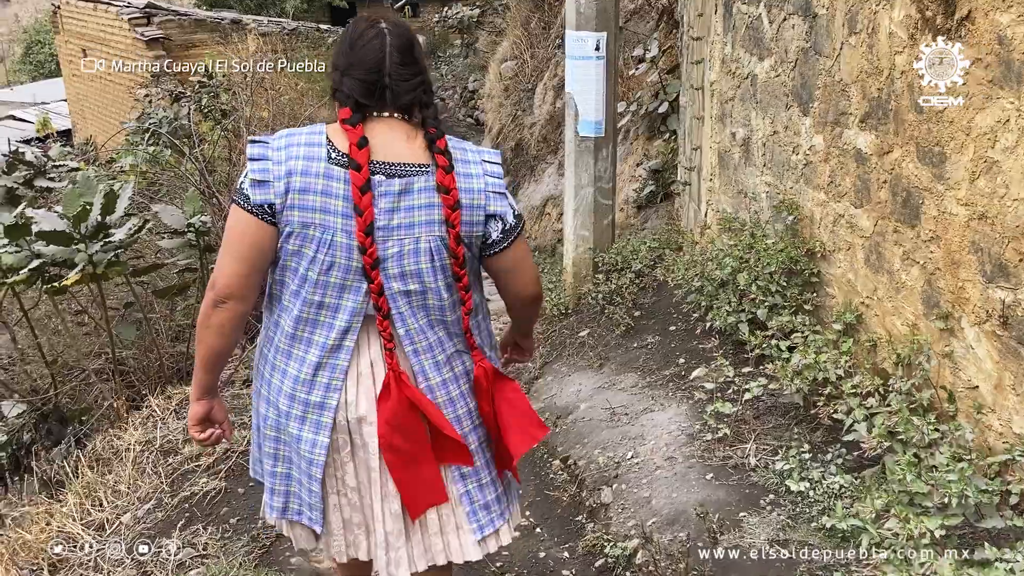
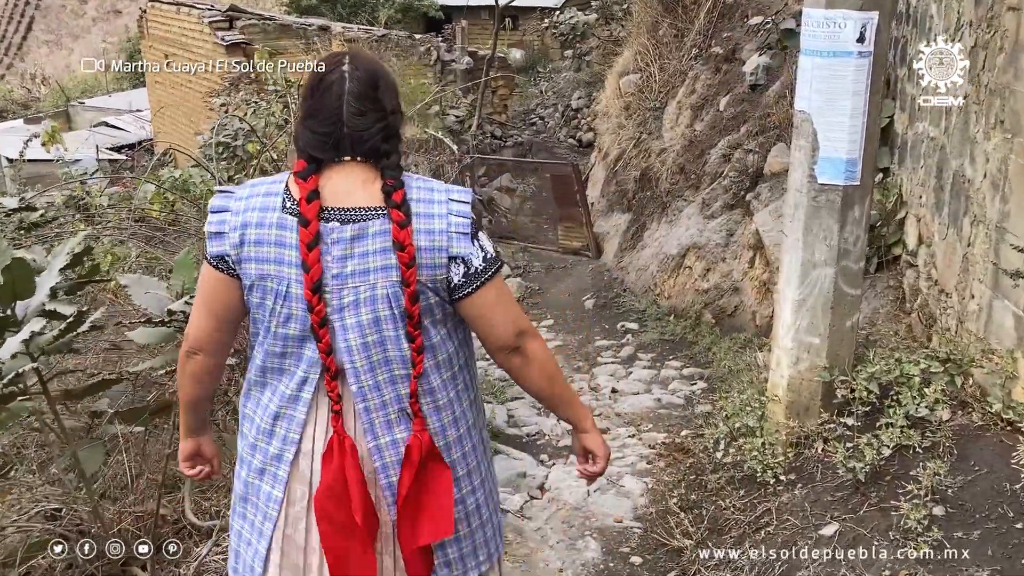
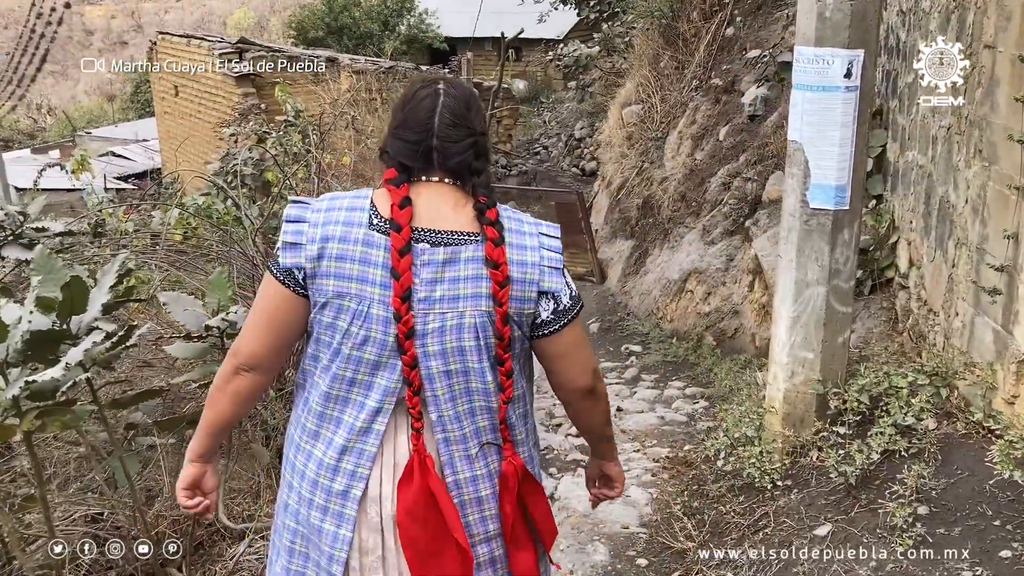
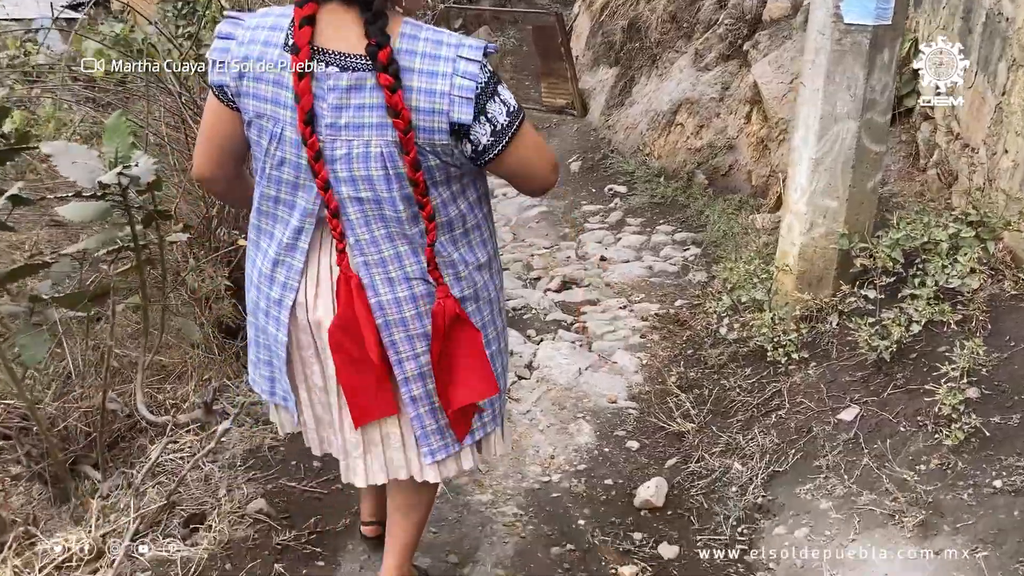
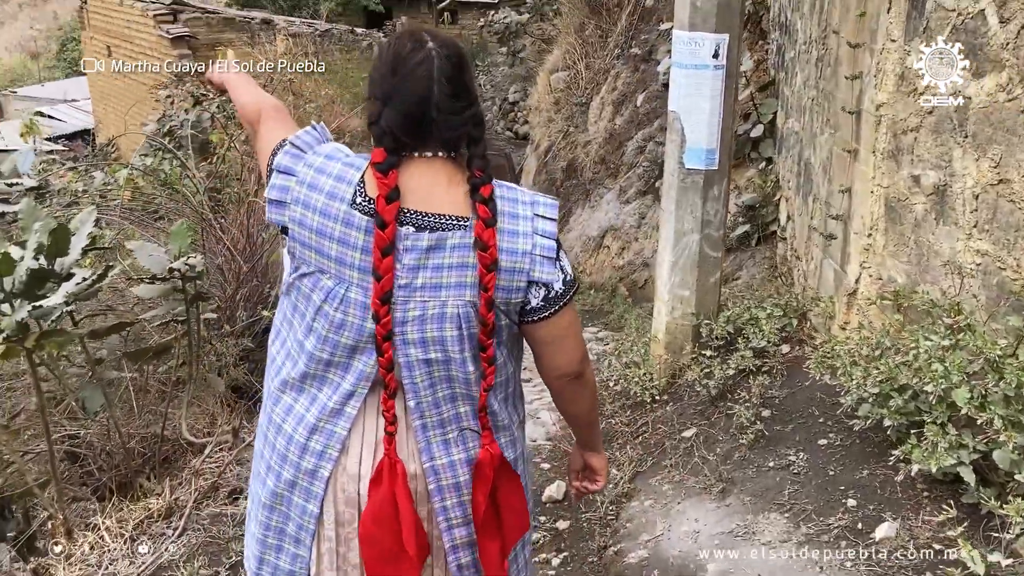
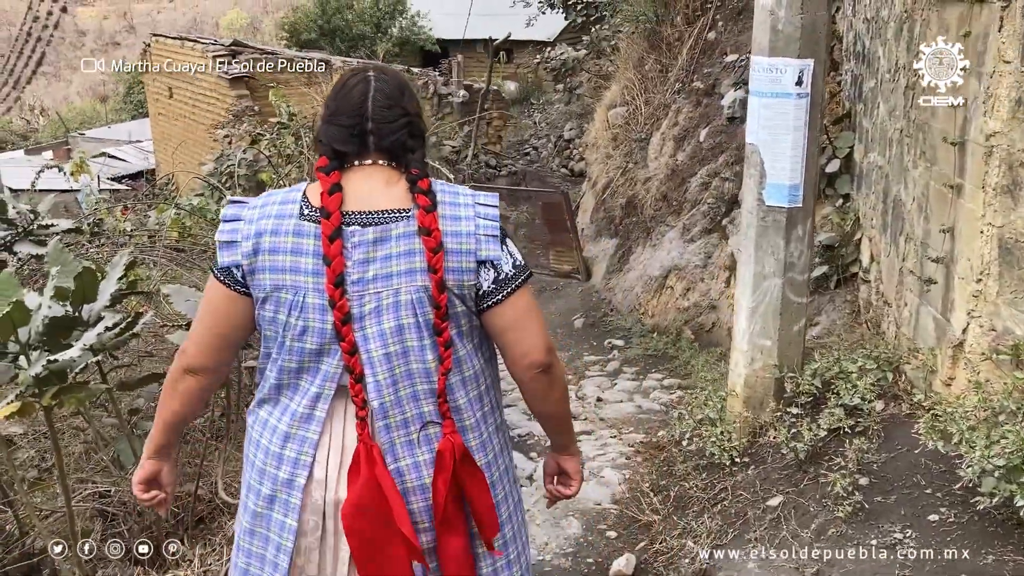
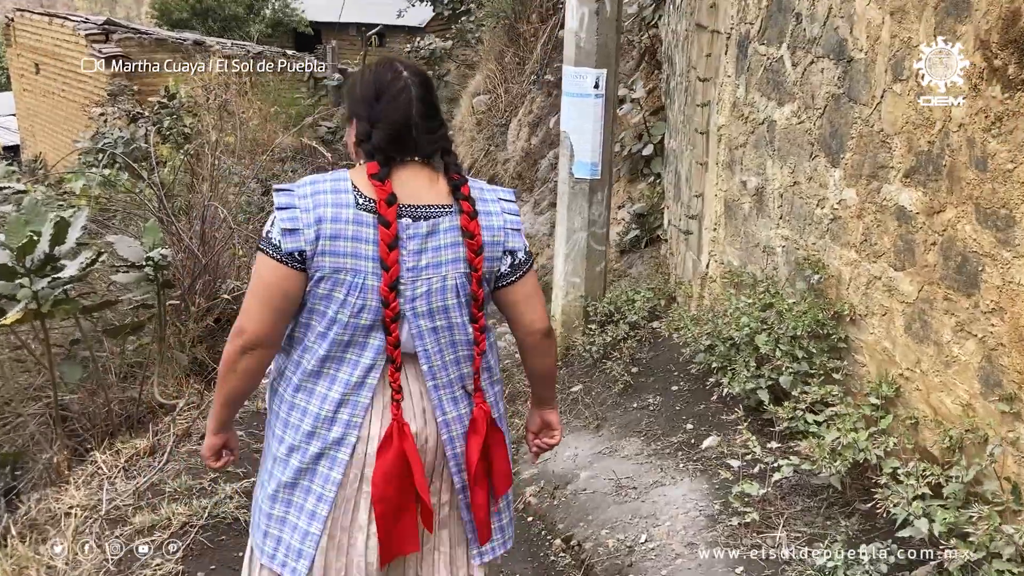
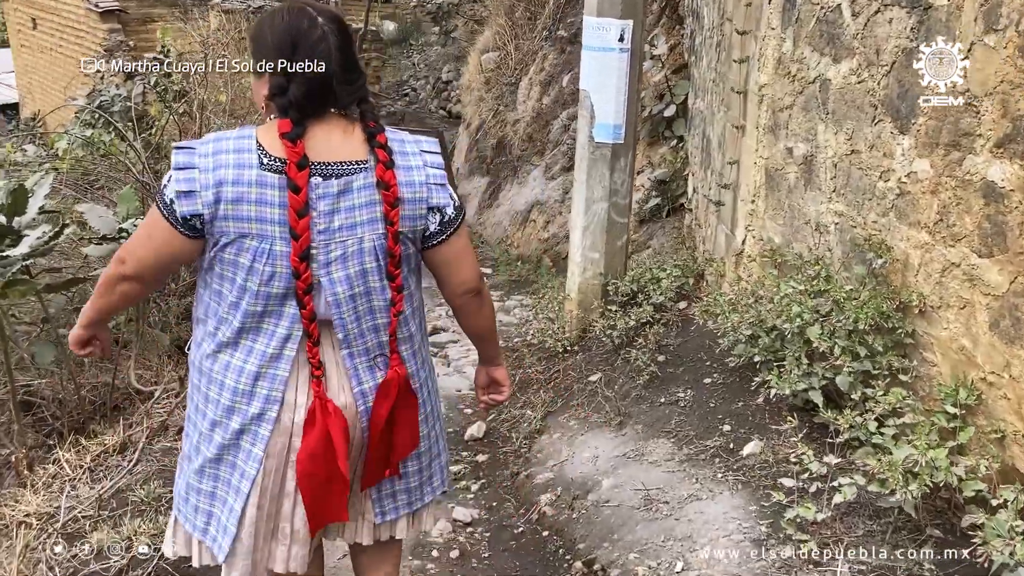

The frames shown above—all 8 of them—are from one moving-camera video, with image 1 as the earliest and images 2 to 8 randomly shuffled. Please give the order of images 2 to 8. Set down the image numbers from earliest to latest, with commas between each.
7, 8, 5, 6, 3, 2, 4
